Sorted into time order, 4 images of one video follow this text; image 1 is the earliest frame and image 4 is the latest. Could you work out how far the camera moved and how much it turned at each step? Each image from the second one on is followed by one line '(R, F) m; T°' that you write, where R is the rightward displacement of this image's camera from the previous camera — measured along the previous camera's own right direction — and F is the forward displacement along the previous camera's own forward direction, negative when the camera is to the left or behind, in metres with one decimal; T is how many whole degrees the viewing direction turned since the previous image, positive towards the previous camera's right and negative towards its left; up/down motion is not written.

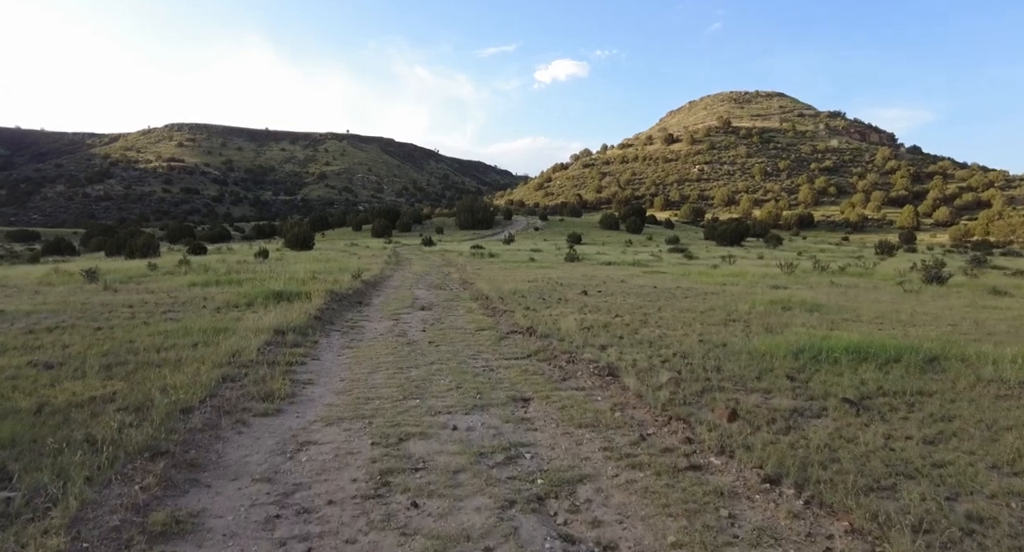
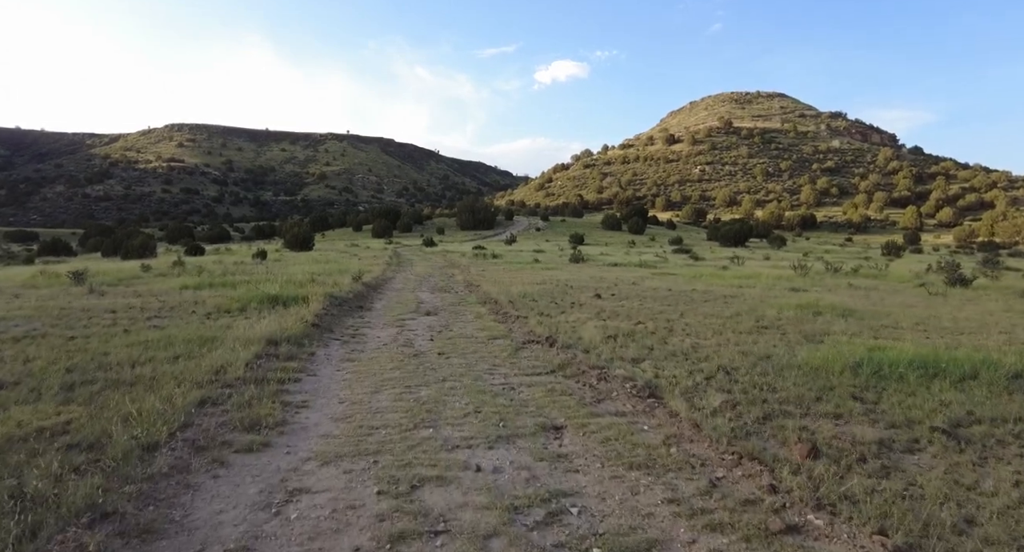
(-0.3, +1.1) m; 0°
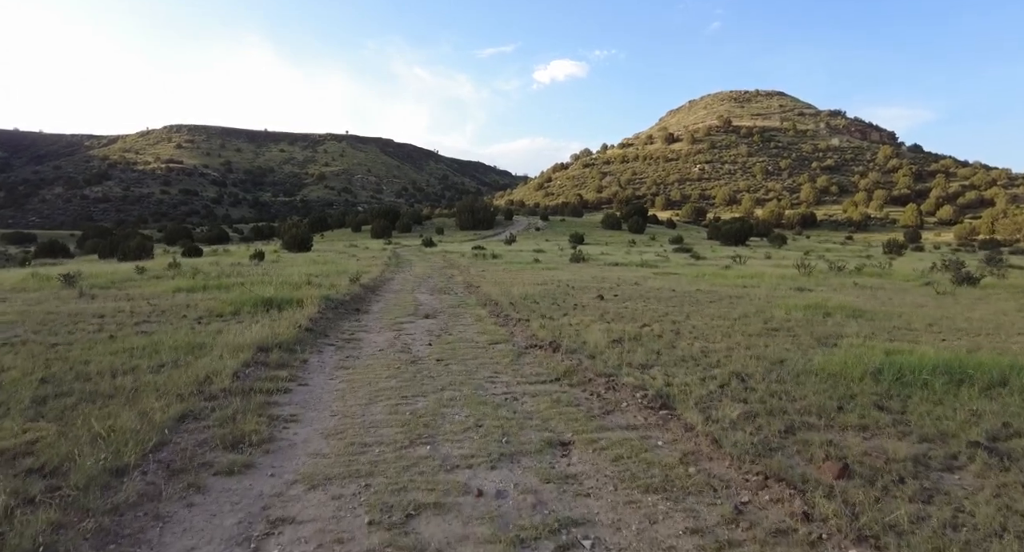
(0.0, +0.4) m; 0°
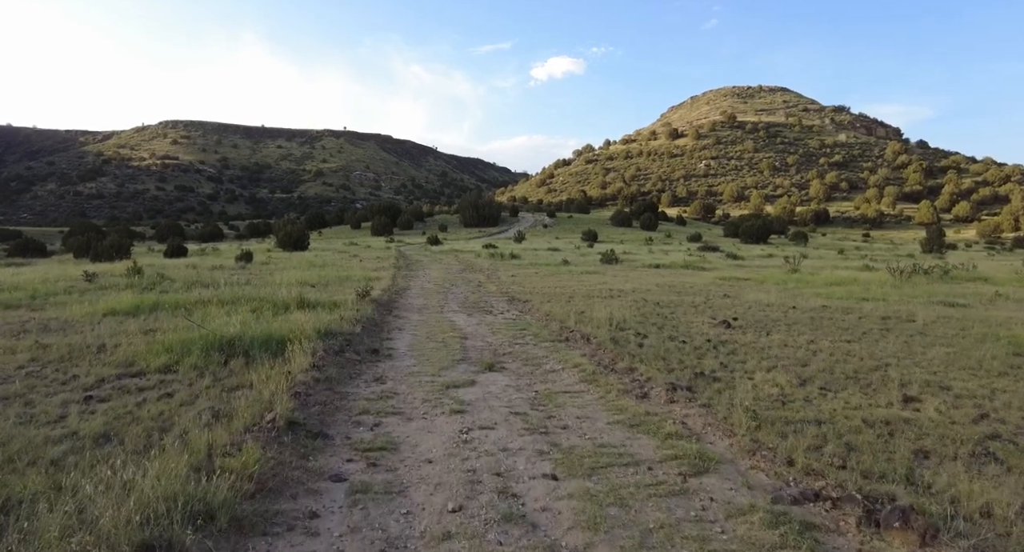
(-1.9, +6.2) m; 0°
